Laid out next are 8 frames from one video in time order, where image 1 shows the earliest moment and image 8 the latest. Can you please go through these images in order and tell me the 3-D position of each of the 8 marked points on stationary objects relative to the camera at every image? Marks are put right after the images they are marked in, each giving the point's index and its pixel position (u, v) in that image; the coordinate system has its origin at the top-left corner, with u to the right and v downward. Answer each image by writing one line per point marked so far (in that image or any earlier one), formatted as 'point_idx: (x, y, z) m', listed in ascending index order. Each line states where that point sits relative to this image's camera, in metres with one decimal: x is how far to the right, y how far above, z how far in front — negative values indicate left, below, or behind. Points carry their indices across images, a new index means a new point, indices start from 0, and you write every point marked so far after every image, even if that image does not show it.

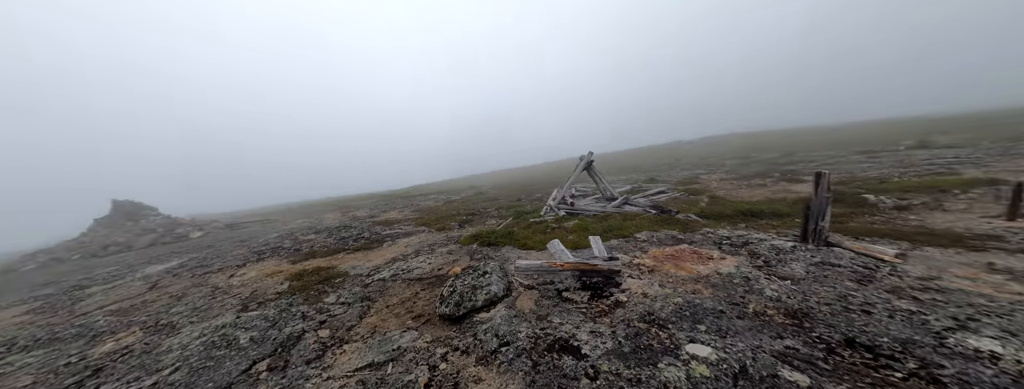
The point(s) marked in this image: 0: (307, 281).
0: (-12.7, -5.7, +15.2) m
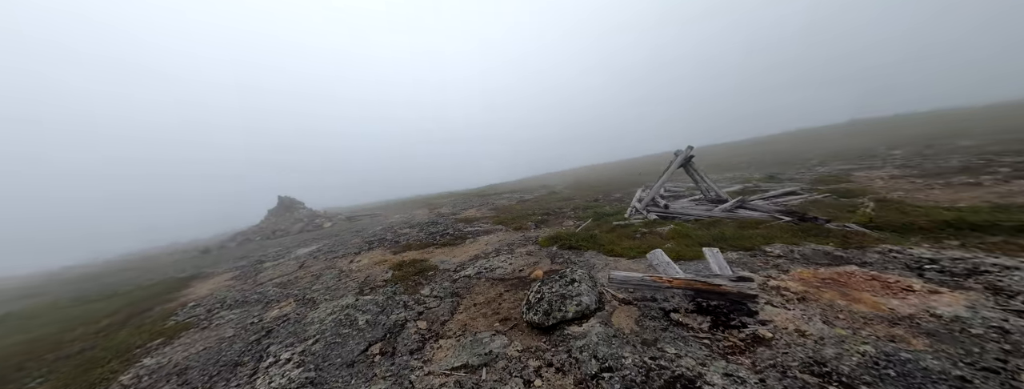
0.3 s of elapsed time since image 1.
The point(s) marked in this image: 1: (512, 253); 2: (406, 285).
0: (-7.1, -5.5, +16.6) m
1: (+0.2, -4.5, +17.6) m
2: (-6.2, -5.7, +14.5) m
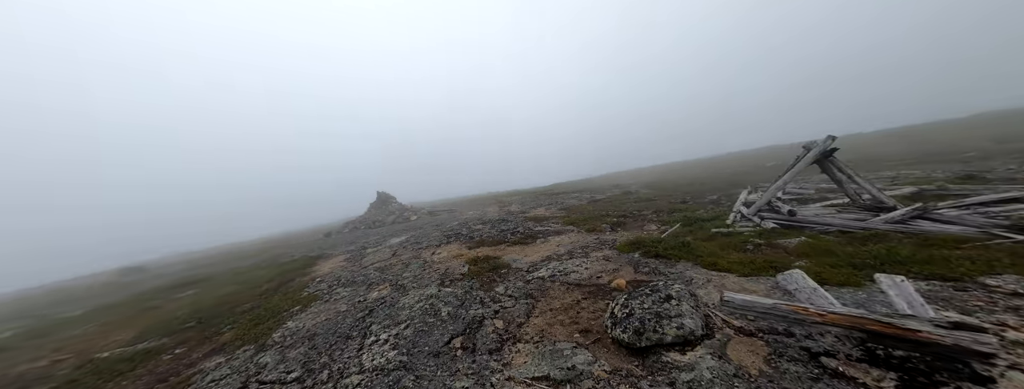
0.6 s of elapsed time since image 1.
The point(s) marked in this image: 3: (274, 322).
0: (-2.1, -5.3, +16.9) m
1: (+5.3, -4.4, +16.2) m
2: (-1.7, -5.5, +14.7) m
3: (-14.4, -7.9, +14.1) m
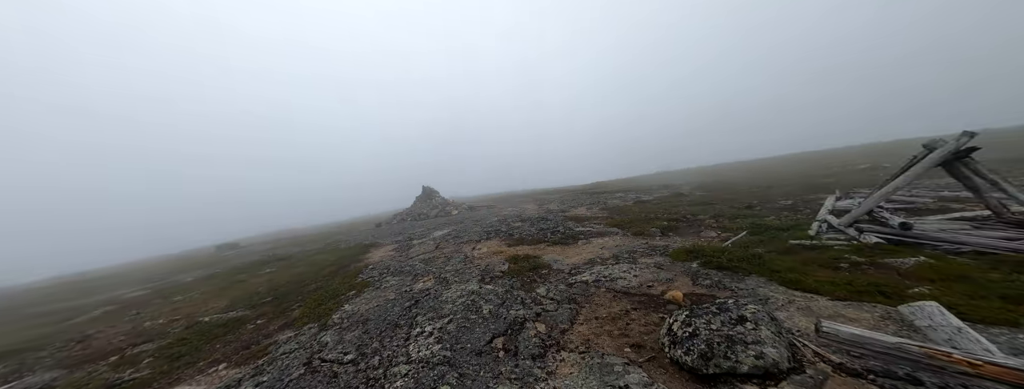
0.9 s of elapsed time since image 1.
0: (+0.7, -5.2, +16.7) m
1: (+7.9, -4.5, +14.9) m
2: (+0.7, -5.4, +14.4) m
3: (-12.0, -7.4, +15.6) m
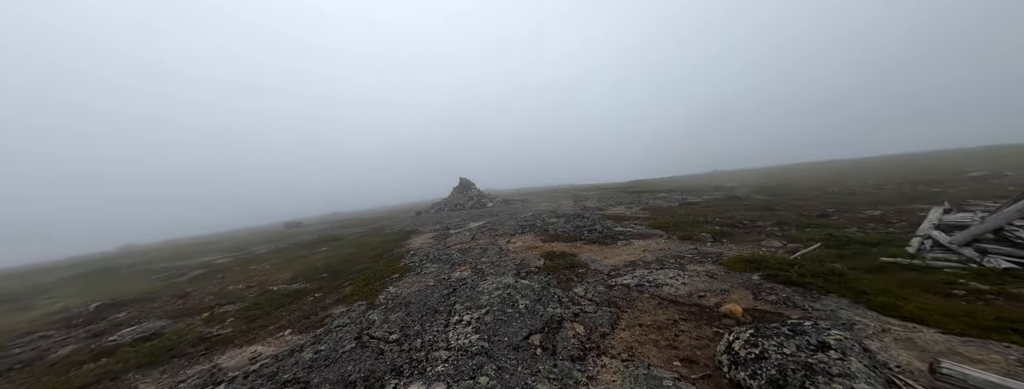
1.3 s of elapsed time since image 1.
0: (+3.1, -4.9, +16.3) m
1: (+10.0, -4.5, +13.7) m
2: (+2.8, -5.1, +14.1) m
3: (-9.7, -6.6, +16.8) m
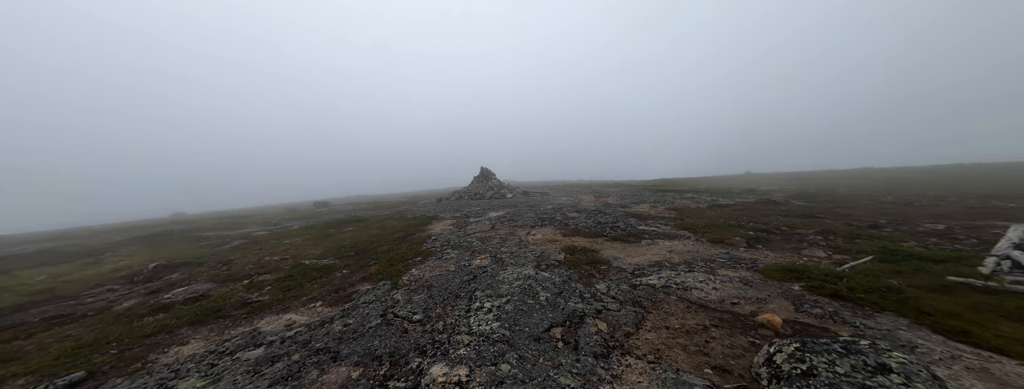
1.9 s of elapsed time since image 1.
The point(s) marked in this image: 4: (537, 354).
0: (+4.4, -4.4, +16.0) m
1: (+11.2, -4.5, +12.9) m
2: (+4.0, -4.7, +13.8) m
3: (-8.4, -5.4, +17.4) m
4: (+0.9, -5.6, +8.1) m
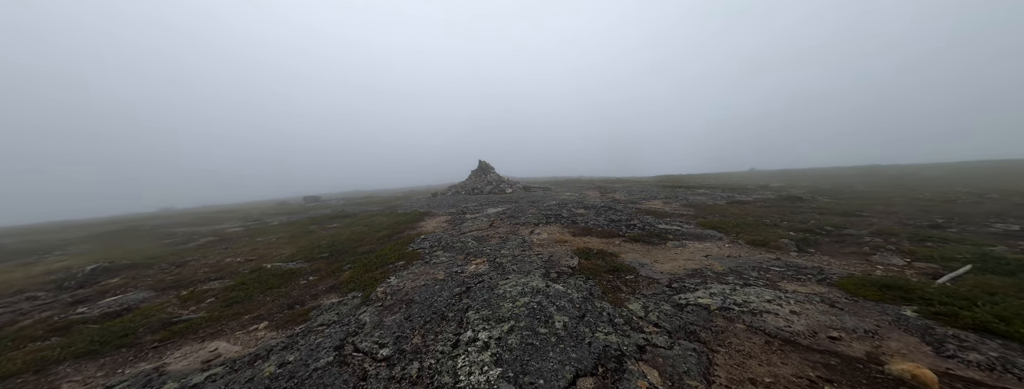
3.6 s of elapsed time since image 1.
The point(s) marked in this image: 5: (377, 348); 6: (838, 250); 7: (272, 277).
0: (+4.6, -3.9, +12.9) m
1: (+11.4, -4.1, +9.8) m
2: (+4.2, -4.2, +10.7) m
3: (-8.2, -4.8, +14.2) m
4: (+1.1, -5.2, +5.0) m
5: (-4.7, -5.3, +8.1) m
6: (+22.0, -3.7, +15.6) m
7: (-15.4, -5.3, +14.9) m
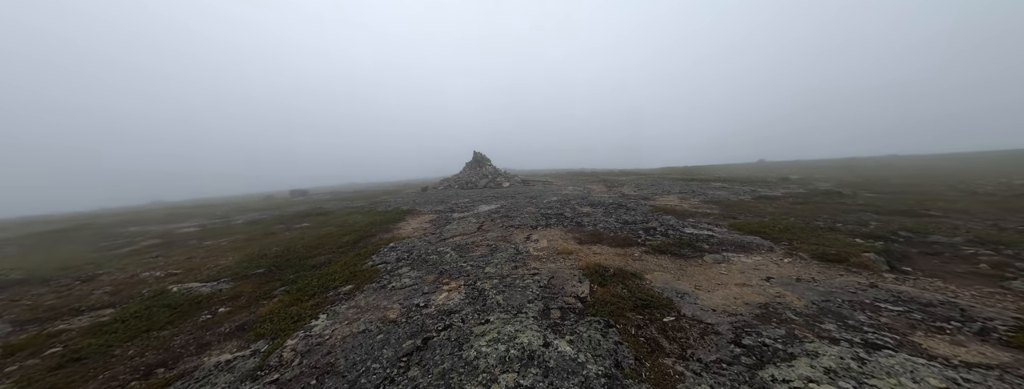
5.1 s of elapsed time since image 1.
0: (+4.0, -3.9, +8.7) m
1: (+10.7, -4.2, +5.7) m
2: (+3.5, -4.4, +6.5) m
3: (-8.9, -4.8, +10.1) m
4: (+0.4, -5.5, +0.9) m
5: (-5.4, -5.6, +4.0) m
6: (+21.3, -3.7, +11.4) m
7: (-16.1, -5.3, +10.8) m
